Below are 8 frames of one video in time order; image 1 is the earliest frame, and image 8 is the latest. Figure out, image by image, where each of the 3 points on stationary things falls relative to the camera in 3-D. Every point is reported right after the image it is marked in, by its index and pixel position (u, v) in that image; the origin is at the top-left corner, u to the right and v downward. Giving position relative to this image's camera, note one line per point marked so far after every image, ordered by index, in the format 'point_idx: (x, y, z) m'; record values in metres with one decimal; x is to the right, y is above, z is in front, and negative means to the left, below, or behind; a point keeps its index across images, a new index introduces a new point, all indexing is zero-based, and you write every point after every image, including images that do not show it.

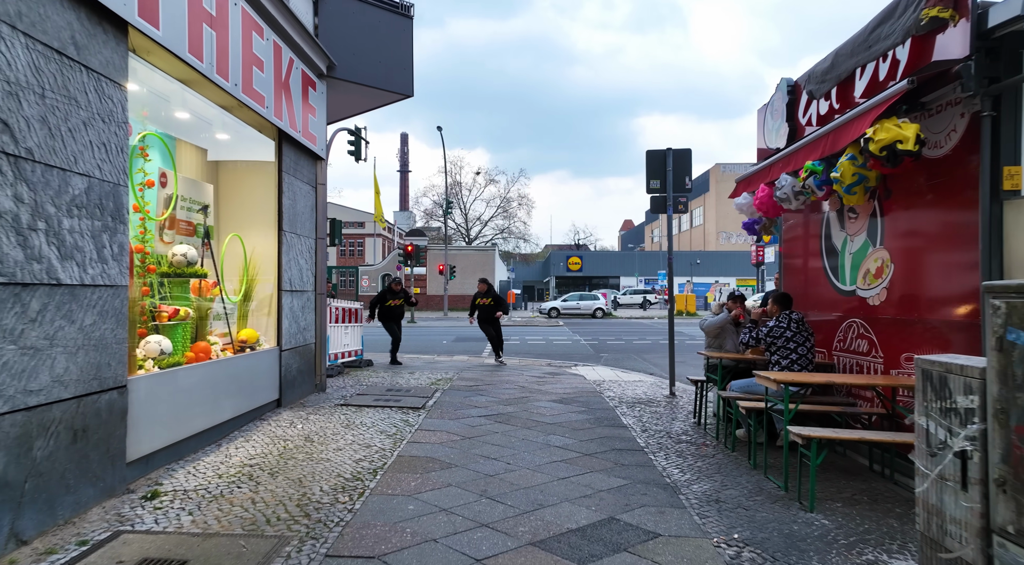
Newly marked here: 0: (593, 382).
0: (+1.3, -1.6, +10.1) m
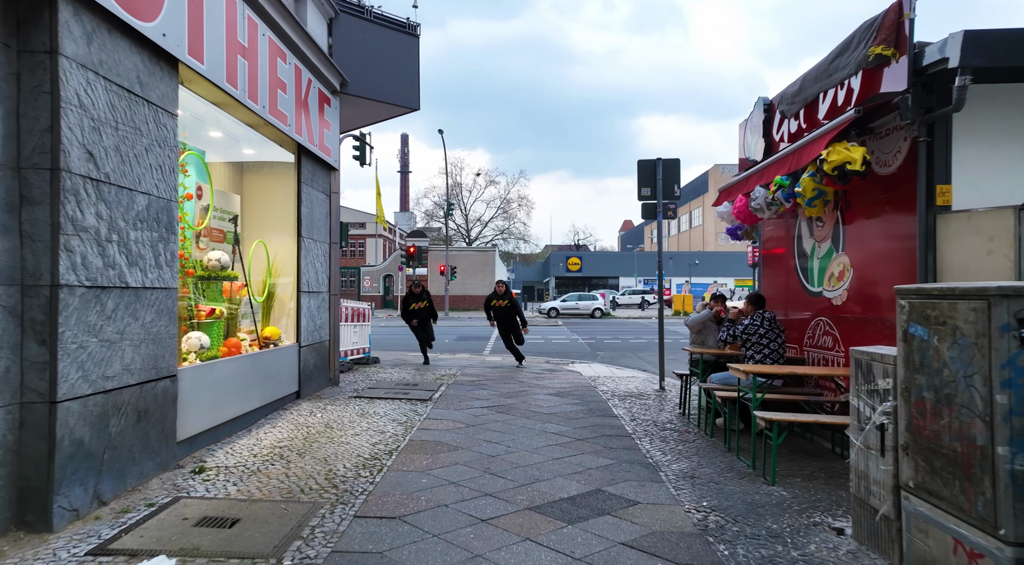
0: (+1.3, -1.6, +10.8) m
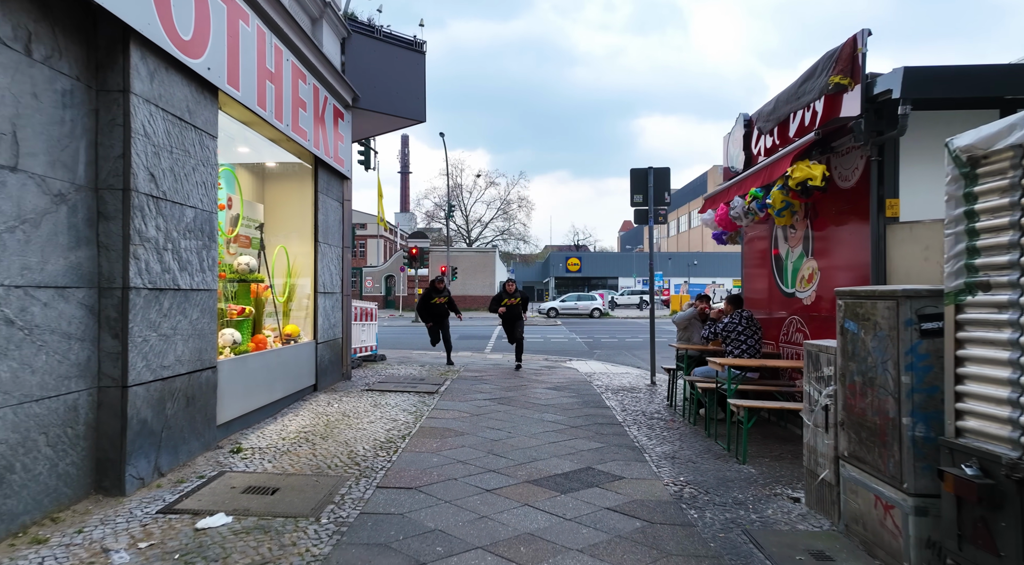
0: (+1.3, -1.6, +11.4) m
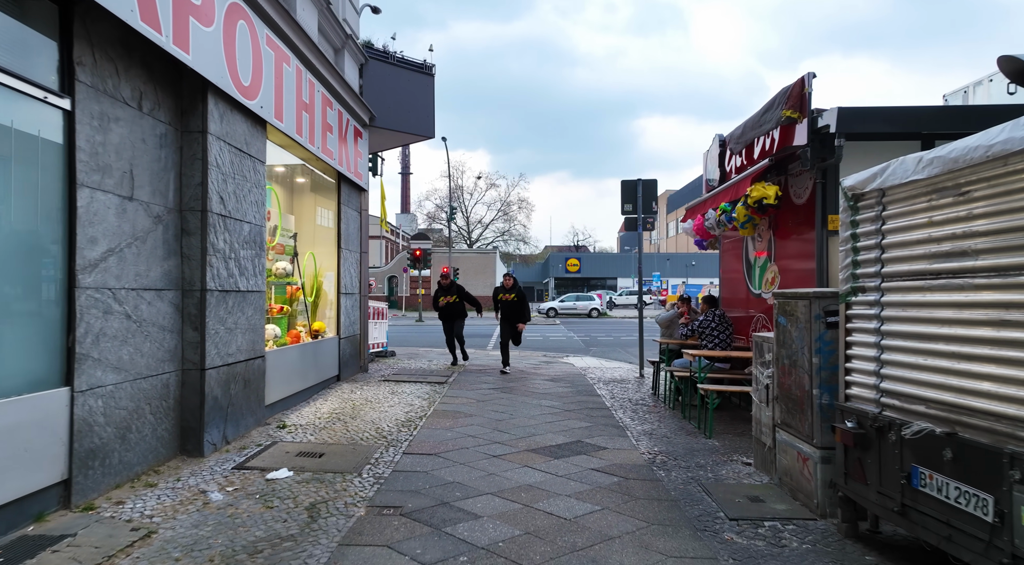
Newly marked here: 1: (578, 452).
0: (+1.3, -1.6, +12.4) m
1: (+0.6, -1.5, +5.9) m
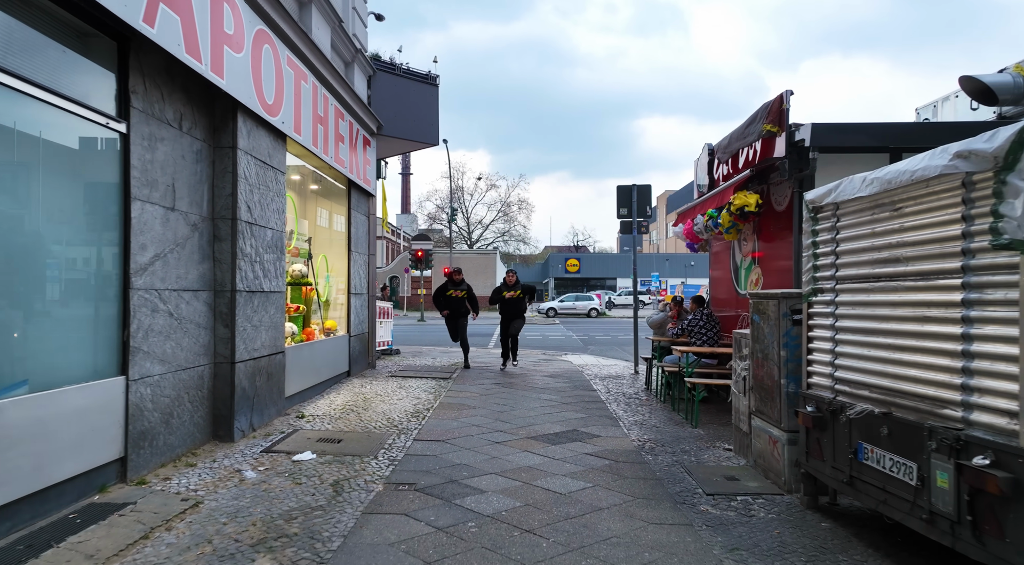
0: (+1.3, -1.6, +13.0) m
1: (+0.6, -1.5, +6.4) m
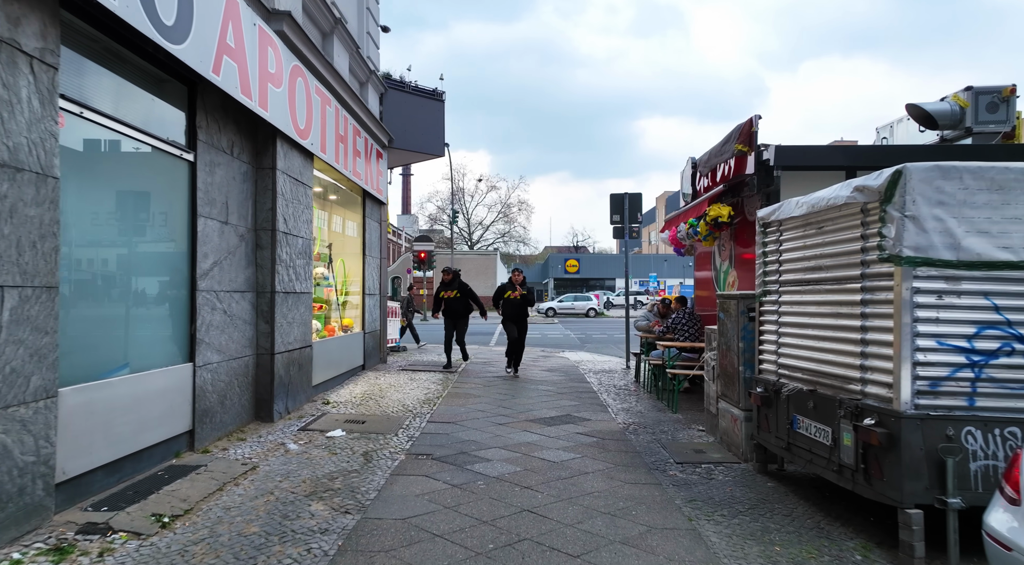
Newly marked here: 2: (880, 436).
0: (+1.3, -1.7, +13.9) m
1: (+0.6, -1.6, +7.3) m
2: (+2.0, -0.8, +3.6) m
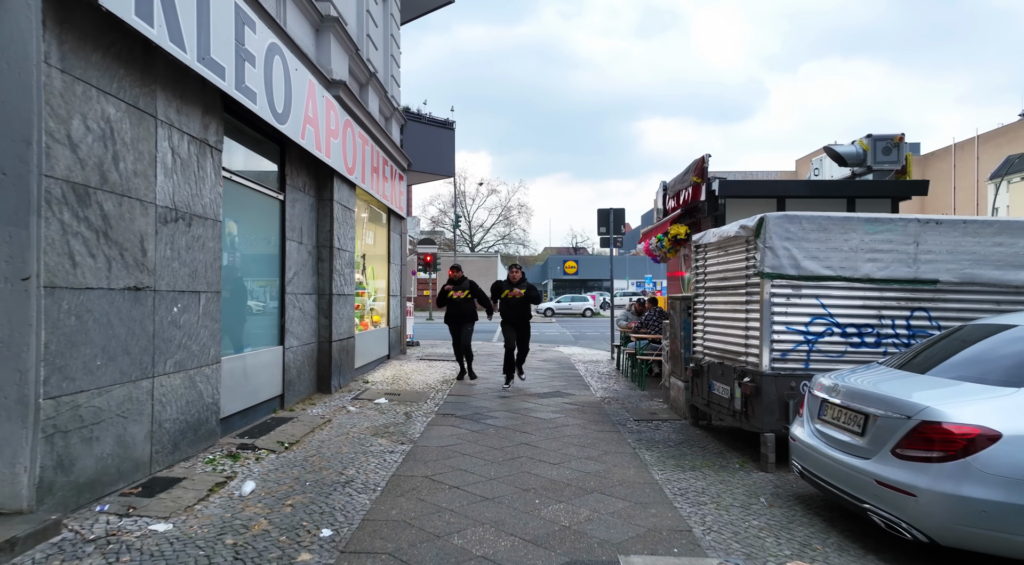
0: (+1.3, -1.7, +15.9) m
1: (+0.6, -1.6, +9.3) m
2: (+2.0, -0.9, +5.6) m
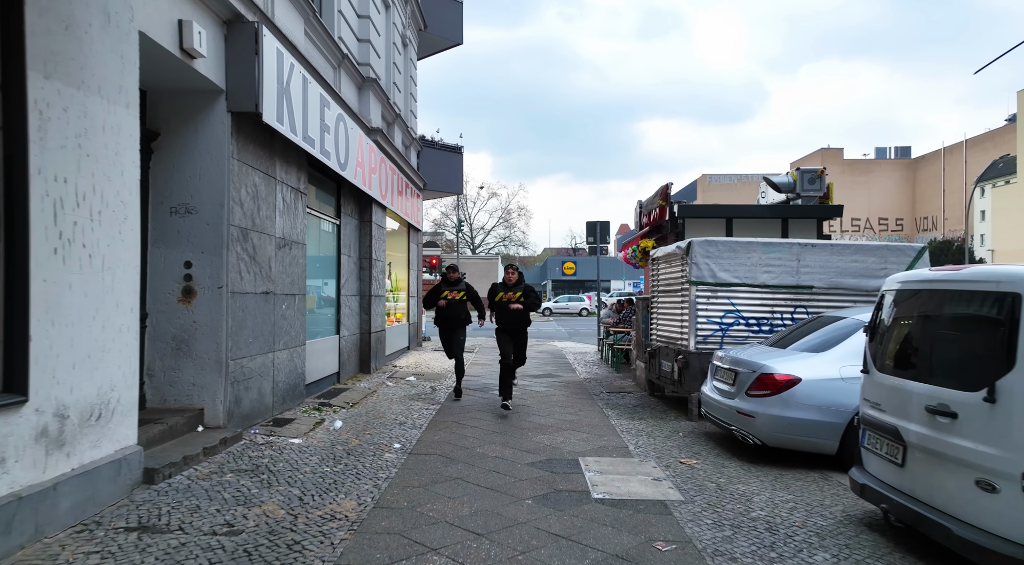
0: (+1.4, -1.8, +18.1) m
1: (+0.6, -1.7, +11.6) m
2: (+2.1, -1.0, +7.8) m
